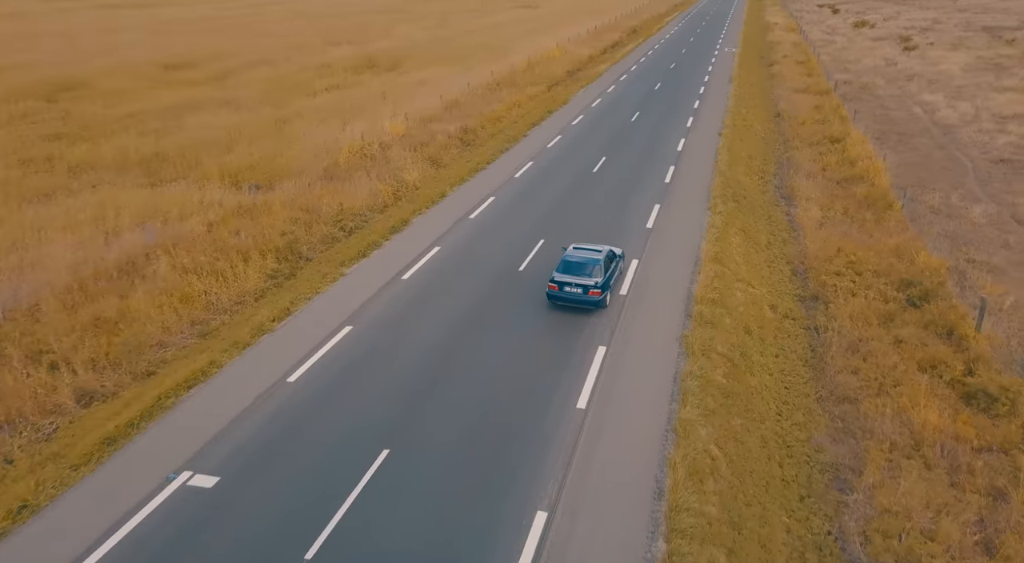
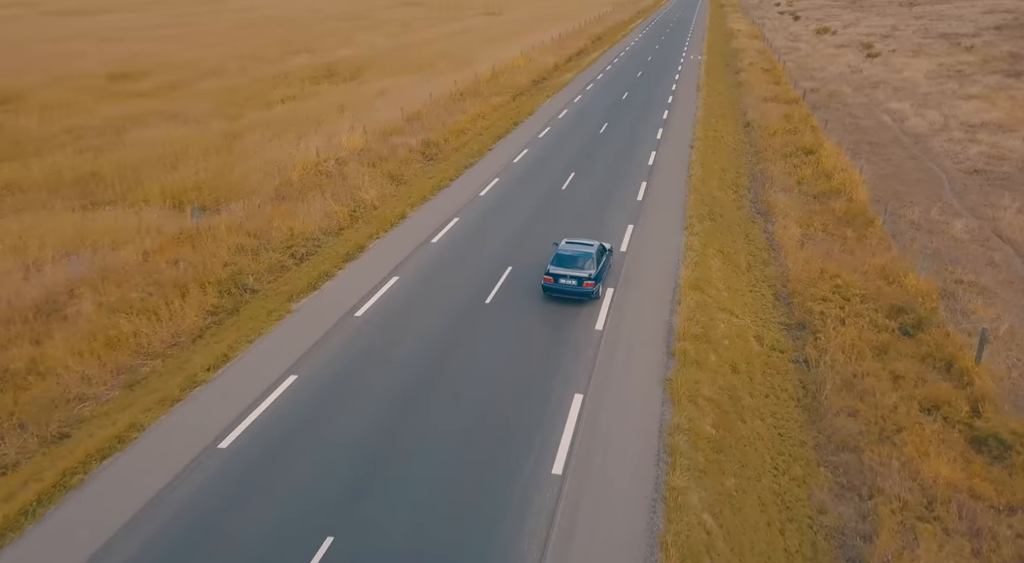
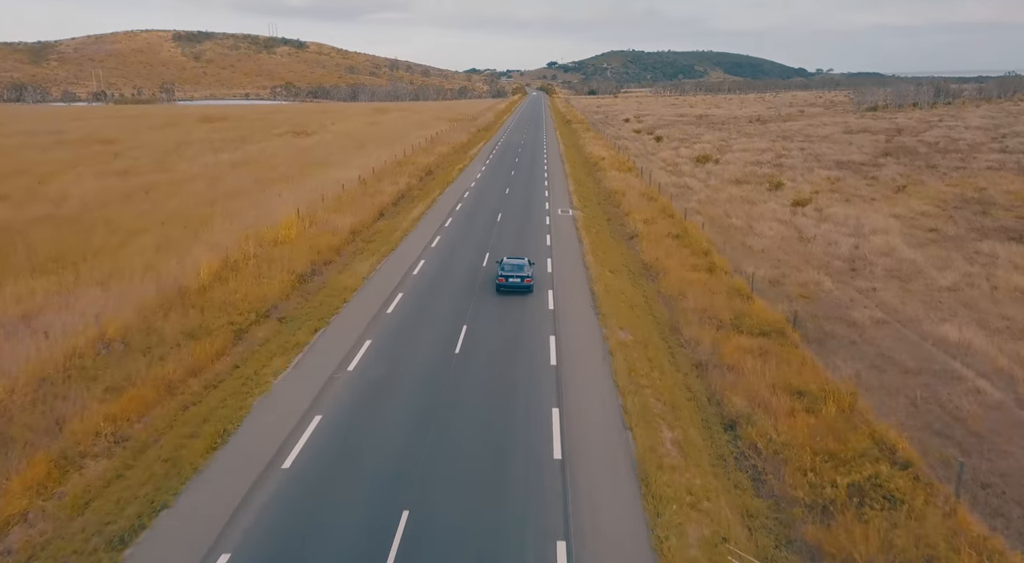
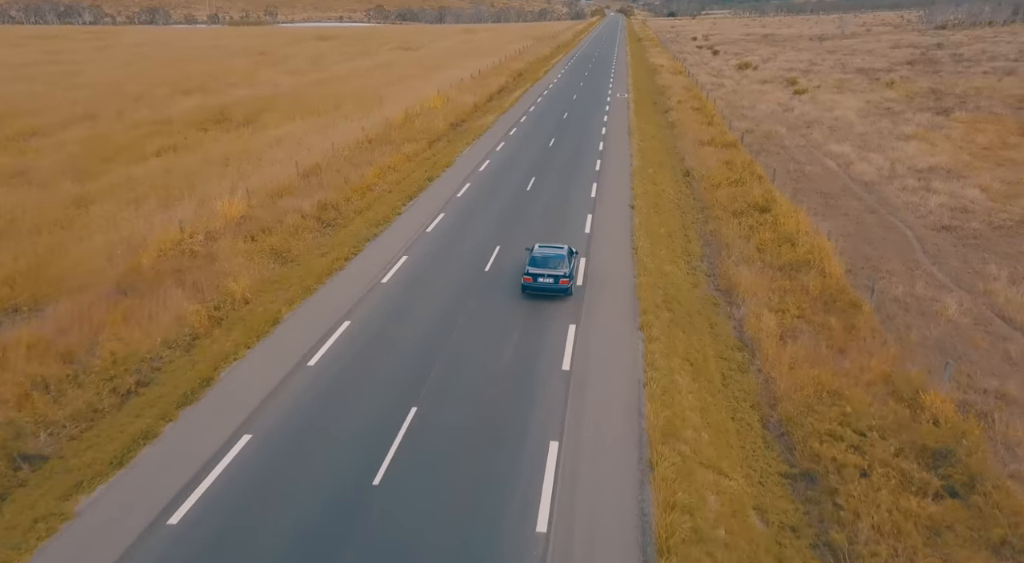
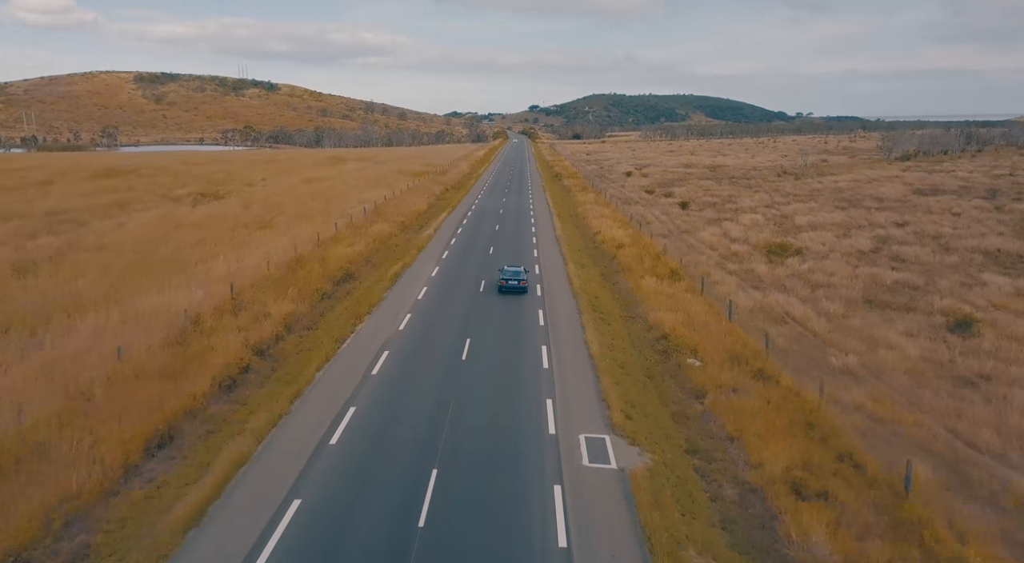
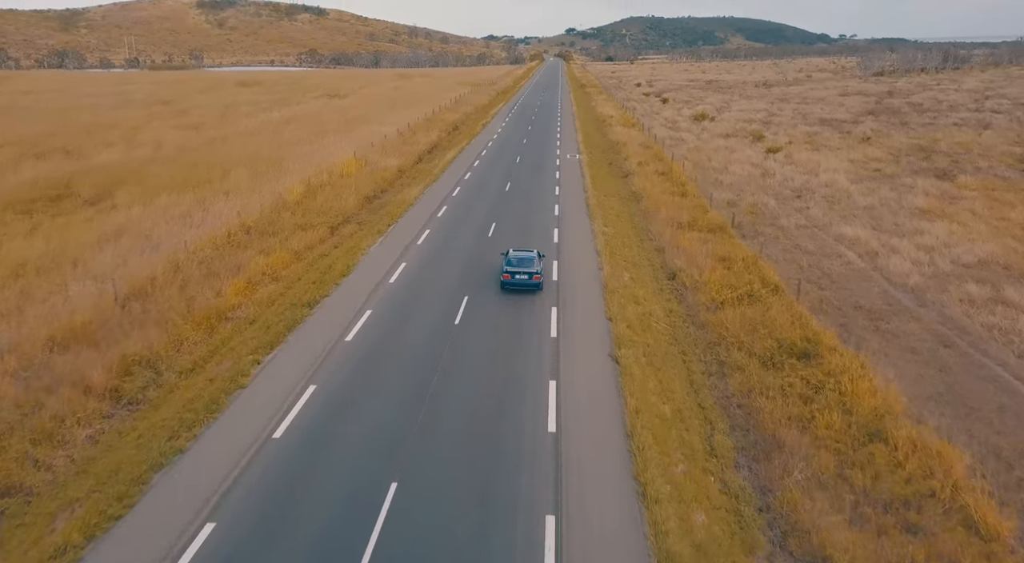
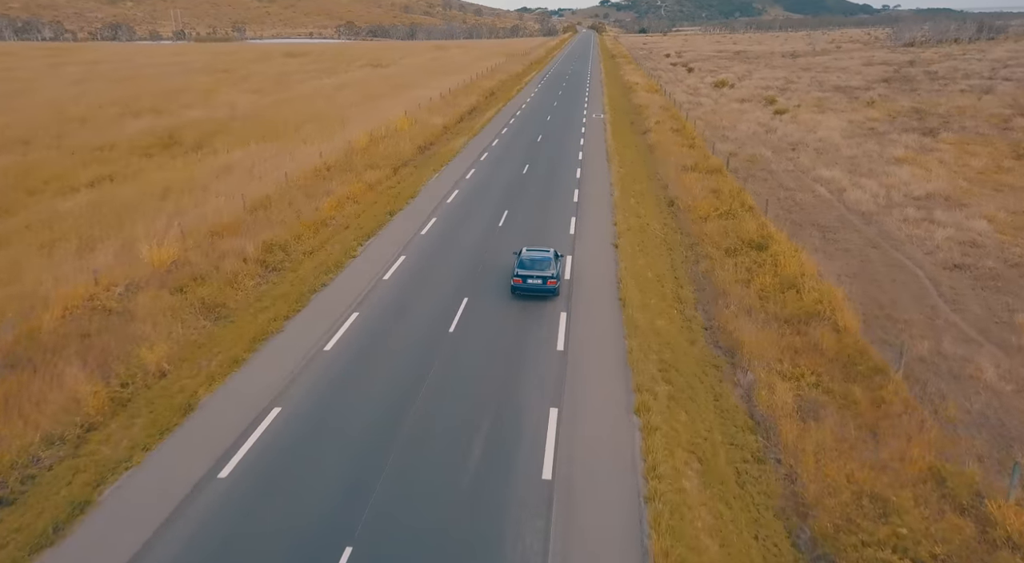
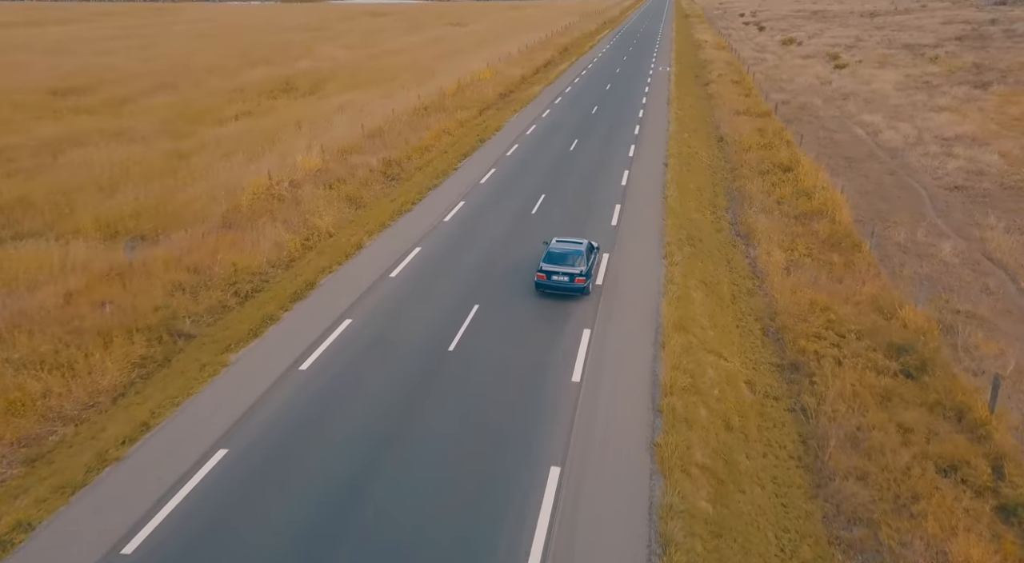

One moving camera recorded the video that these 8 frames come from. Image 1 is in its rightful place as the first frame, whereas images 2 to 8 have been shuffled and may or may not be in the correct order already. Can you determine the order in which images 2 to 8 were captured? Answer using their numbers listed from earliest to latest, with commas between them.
2, 8, 4, 7, 6, 3, 5
